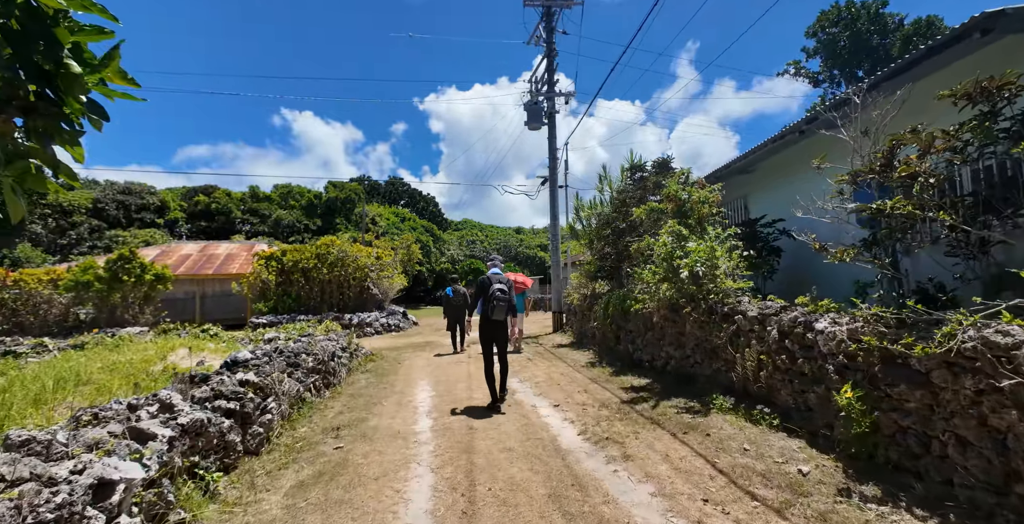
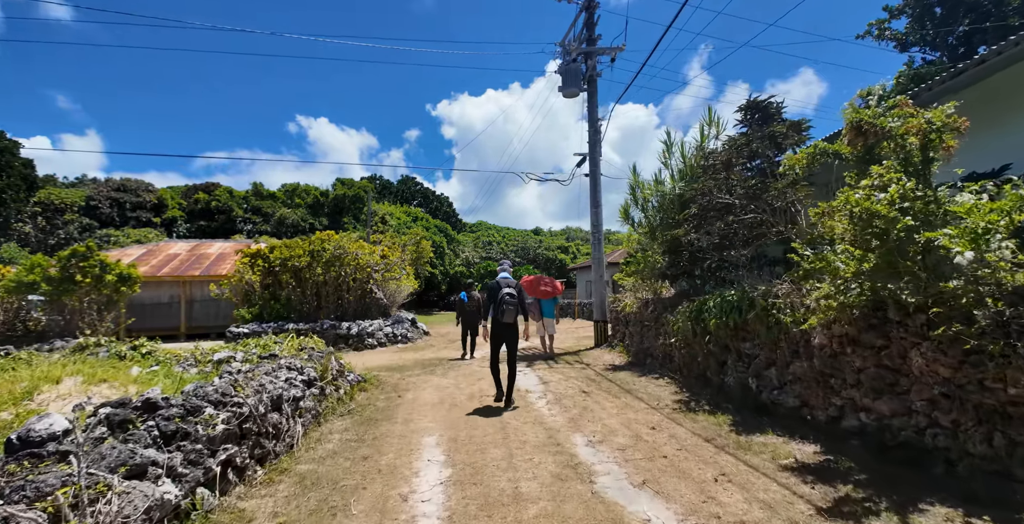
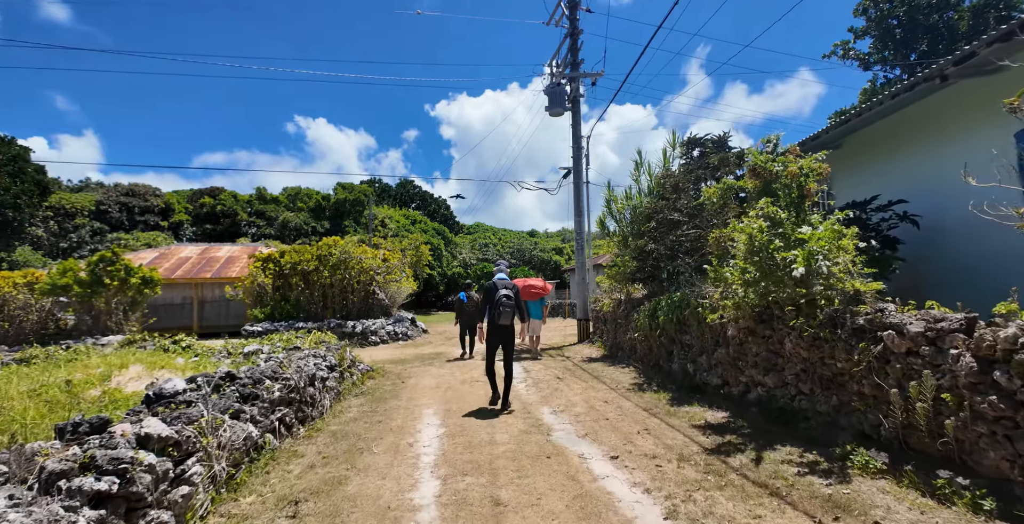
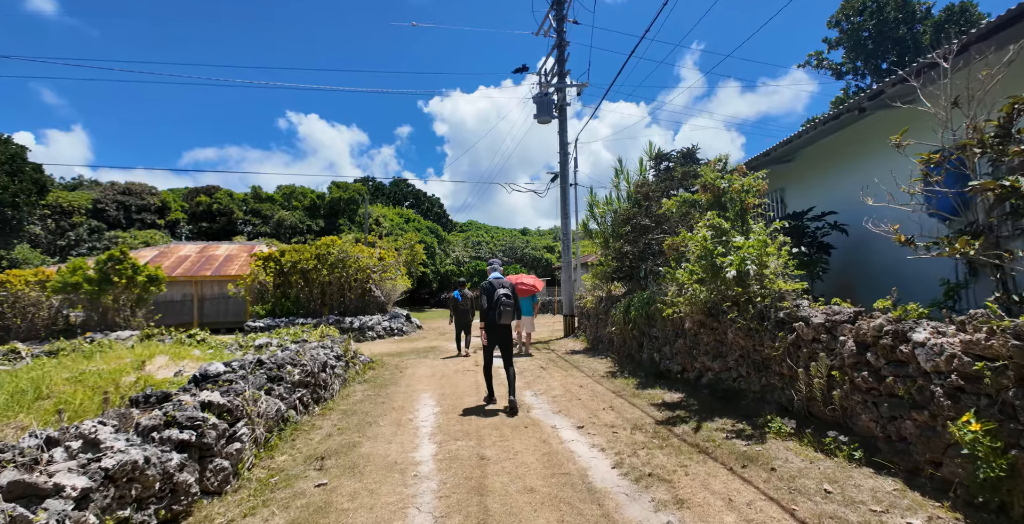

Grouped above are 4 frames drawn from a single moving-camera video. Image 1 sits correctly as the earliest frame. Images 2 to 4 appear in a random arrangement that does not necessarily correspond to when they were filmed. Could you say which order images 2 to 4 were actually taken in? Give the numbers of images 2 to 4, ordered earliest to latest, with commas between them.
4, 3, 2
